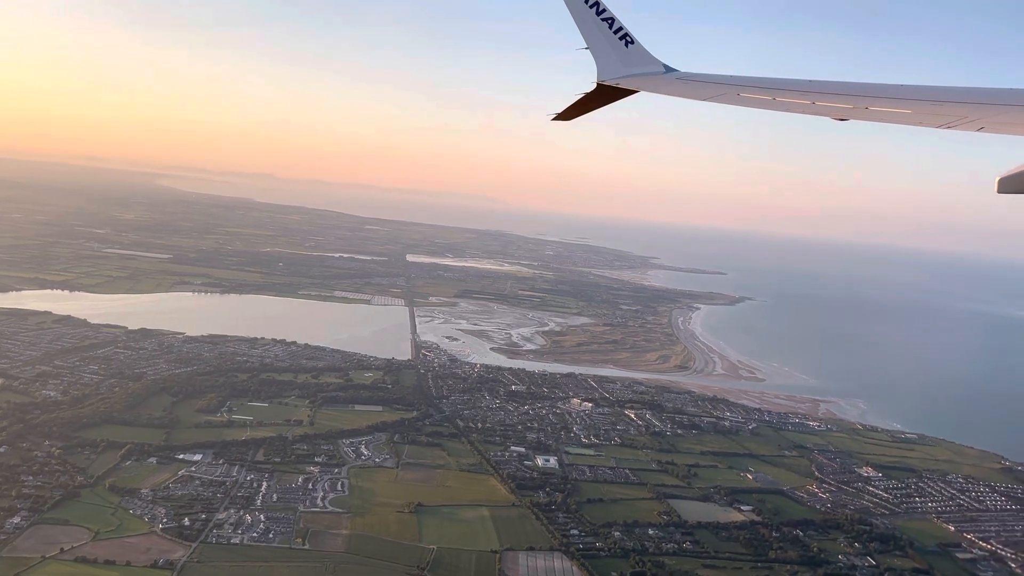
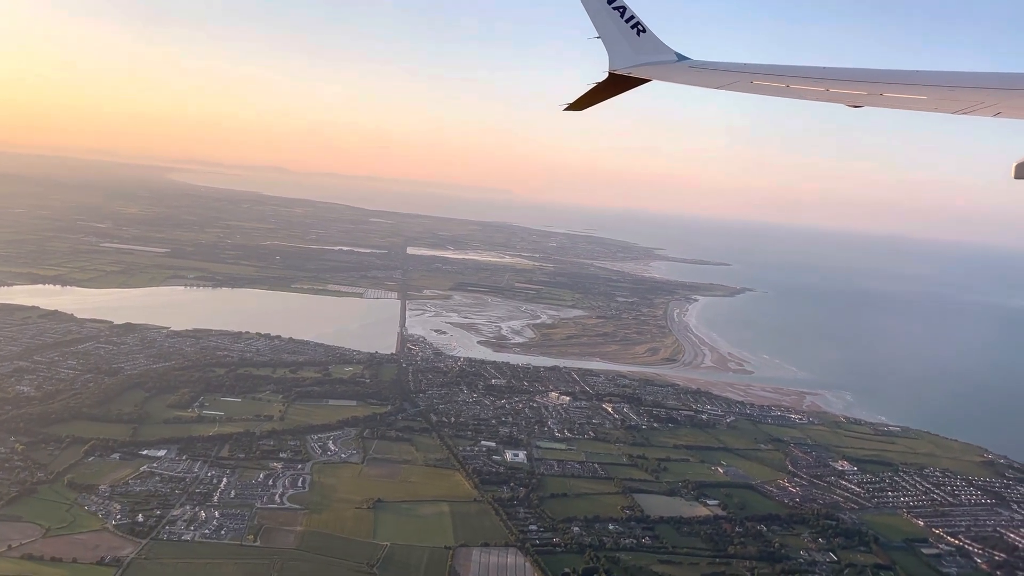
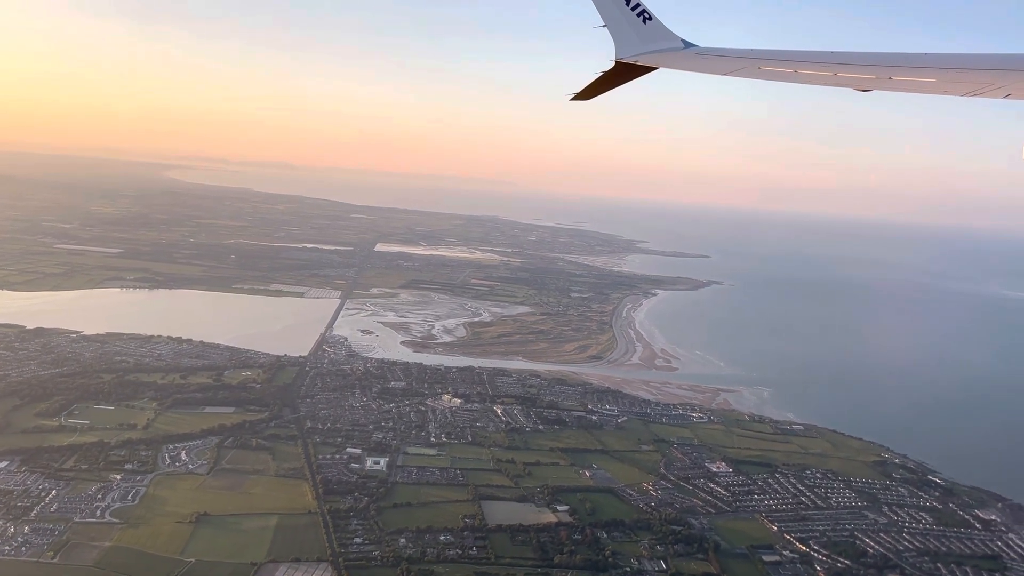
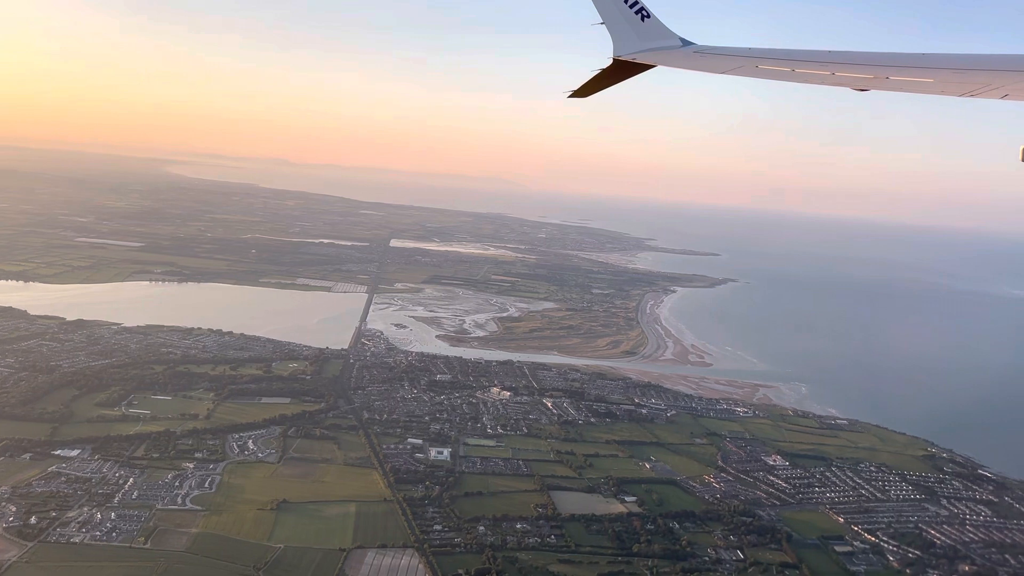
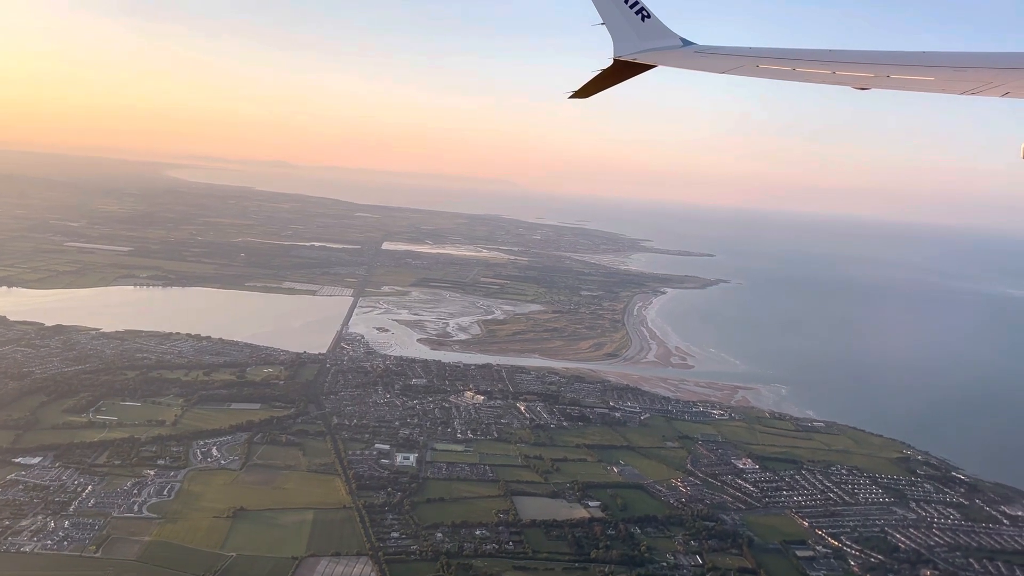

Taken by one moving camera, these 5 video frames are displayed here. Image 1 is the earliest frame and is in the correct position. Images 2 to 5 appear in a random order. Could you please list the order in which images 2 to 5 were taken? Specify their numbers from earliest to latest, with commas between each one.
2, 4, 5, 3
